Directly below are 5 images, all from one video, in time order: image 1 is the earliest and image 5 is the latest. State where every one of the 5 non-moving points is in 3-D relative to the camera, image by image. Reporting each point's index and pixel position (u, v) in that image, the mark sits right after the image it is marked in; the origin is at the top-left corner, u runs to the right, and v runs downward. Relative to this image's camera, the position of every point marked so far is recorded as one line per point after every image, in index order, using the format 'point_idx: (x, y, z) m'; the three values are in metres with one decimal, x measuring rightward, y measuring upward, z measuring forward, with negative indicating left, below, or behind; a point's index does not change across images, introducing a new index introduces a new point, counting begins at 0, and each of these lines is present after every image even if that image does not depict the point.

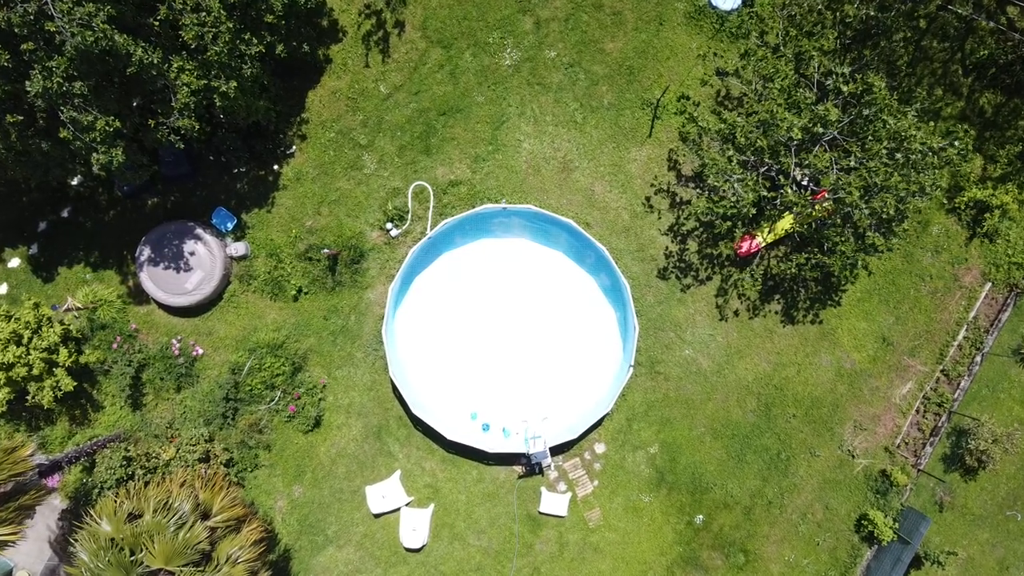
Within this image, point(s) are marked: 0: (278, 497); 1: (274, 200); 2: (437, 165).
0: (-5.1, -4.6, +13.4) m
1: (-5.3, +1.9, +13.5) m
2: (-1.7, +2.7, +13.5) m
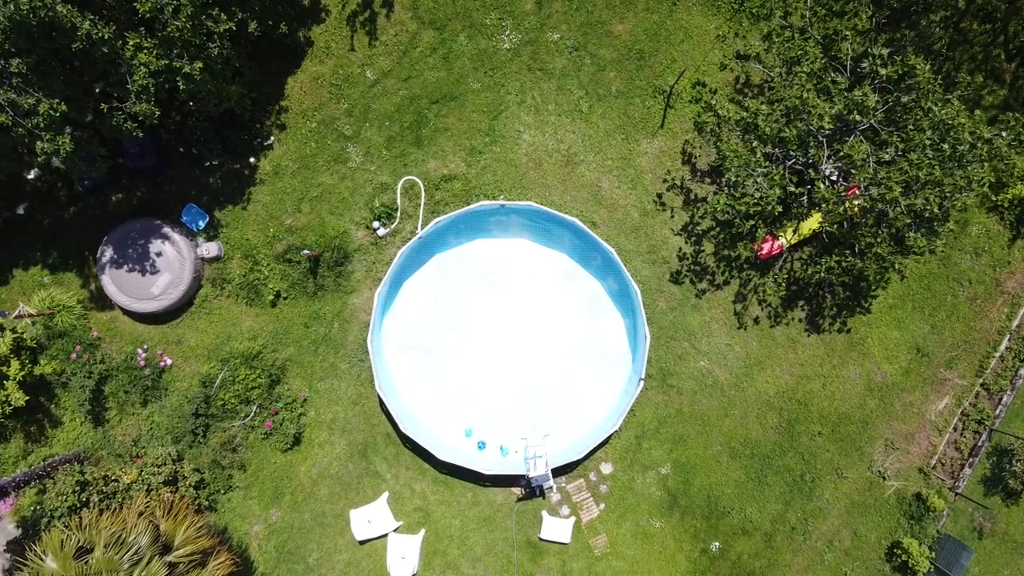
0: (-5.2, -4.7, +12.2) m
1: (-5.3, +1.9, +12.3) m
2: (-1.7, +2.6, +12.3) m
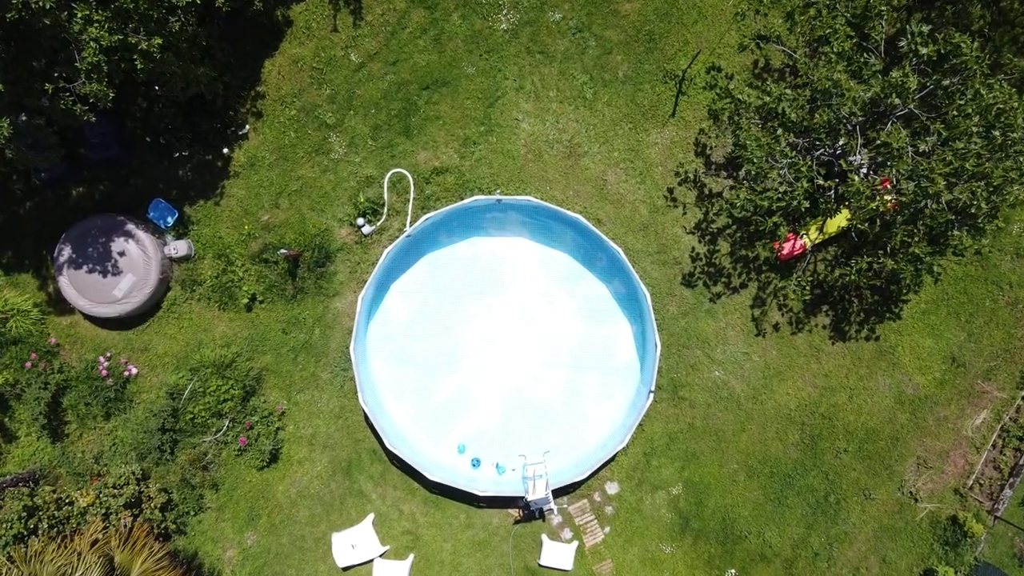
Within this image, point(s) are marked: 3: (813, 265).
0: (-5.2, -4.7, +11.2) m
1: (-5.3, +1.8, +11.2) m
2: (-1.7, +2.6, +11.3) m
3: (+5.5, +0.4, +11.1) m
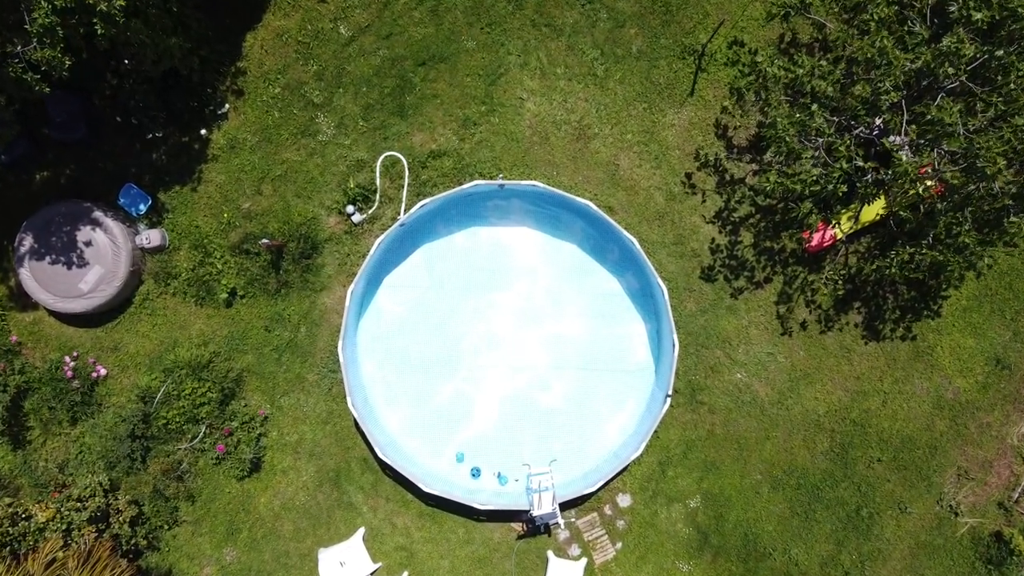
0: (-5.2, -4.6, +10.3) m
1: (-5.3, +1.9, +10.3) m
2: (-1.7, +2.7, +10.3) m
3: (+5.5, +0.5, +10.1) m
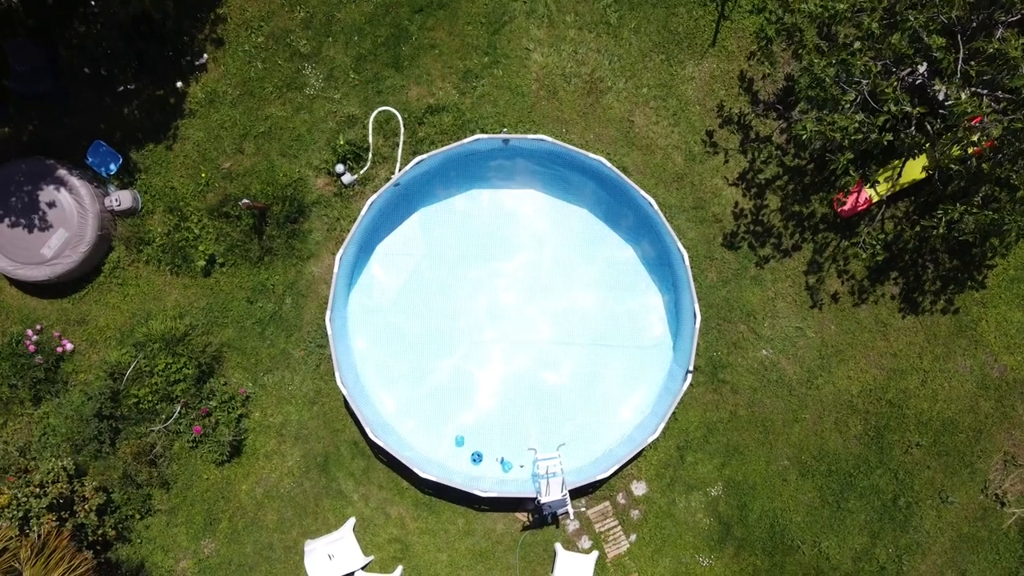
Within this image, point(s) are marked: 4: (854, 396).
0: (-5.1, -4.1, +9.4) m
1: (-5.2, +2.4, +9.4) m
2: (-1.6, +3.2, +9.4) m
3: (+5.6, +1.0, +9.3) m
4: (+5.2, -1.6, +9.3) m
